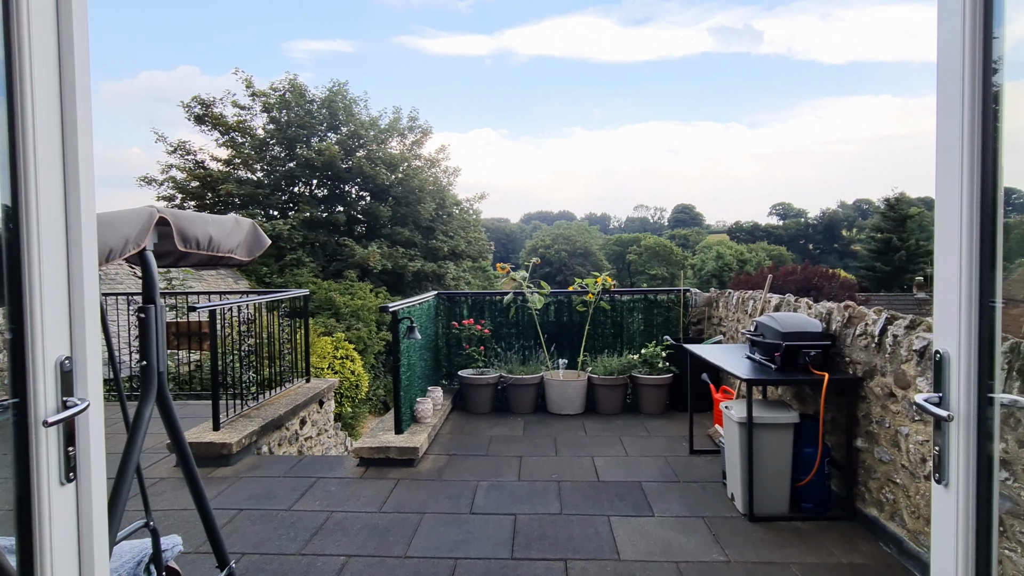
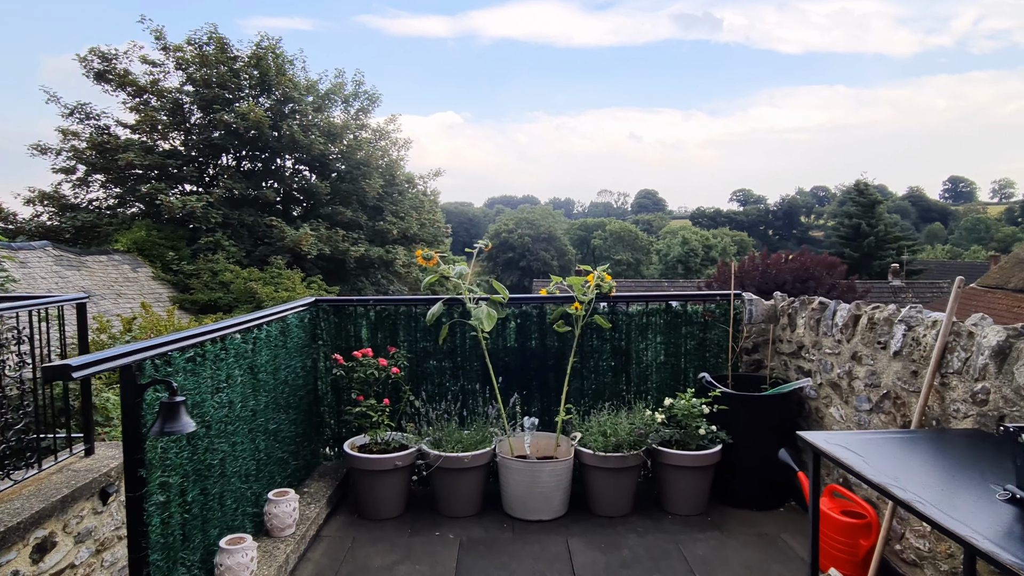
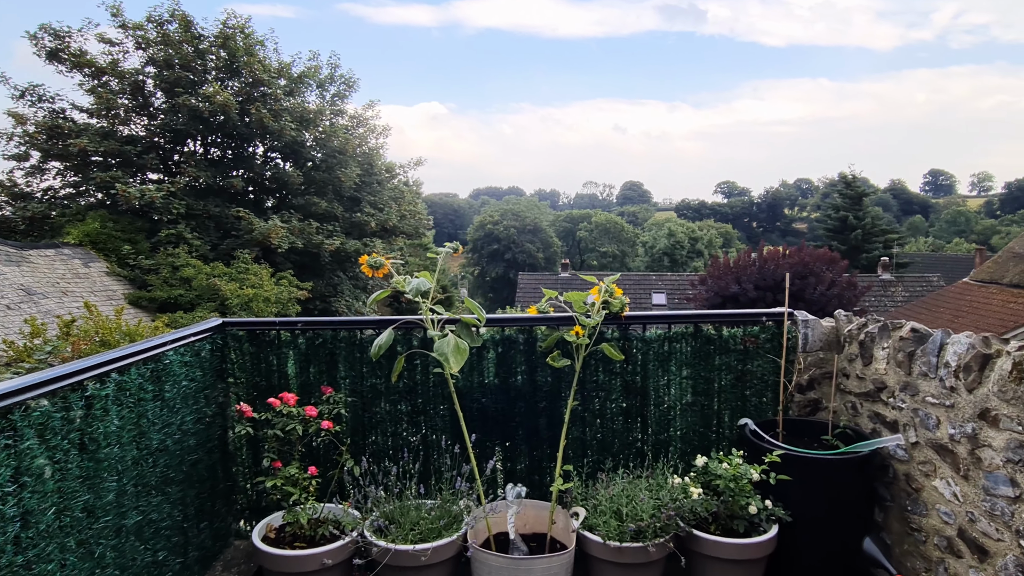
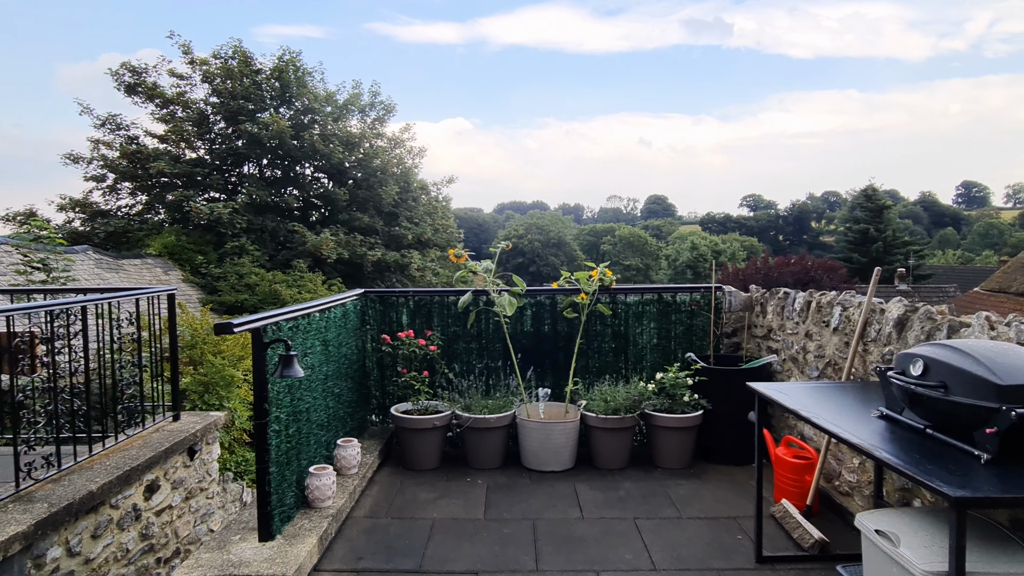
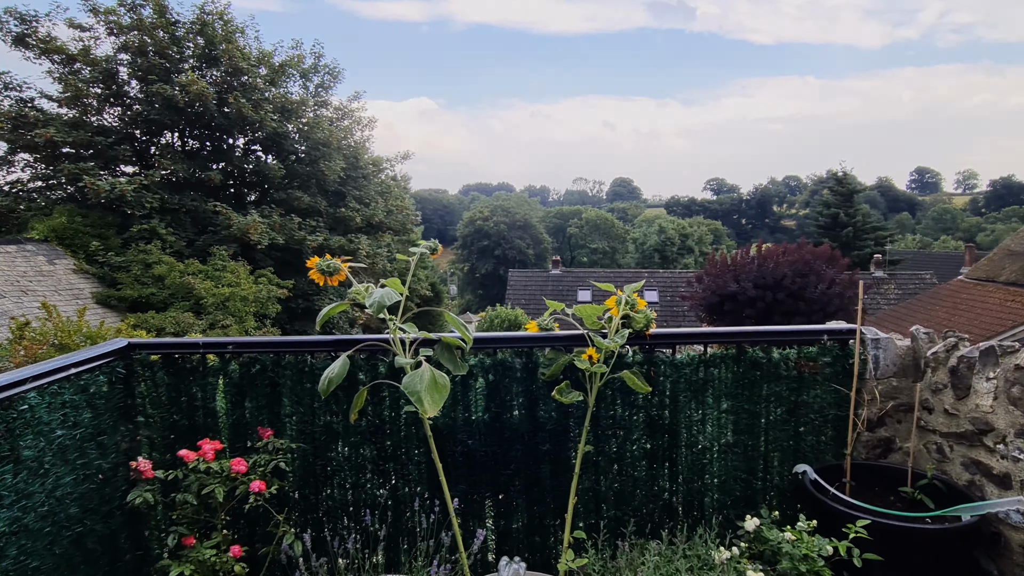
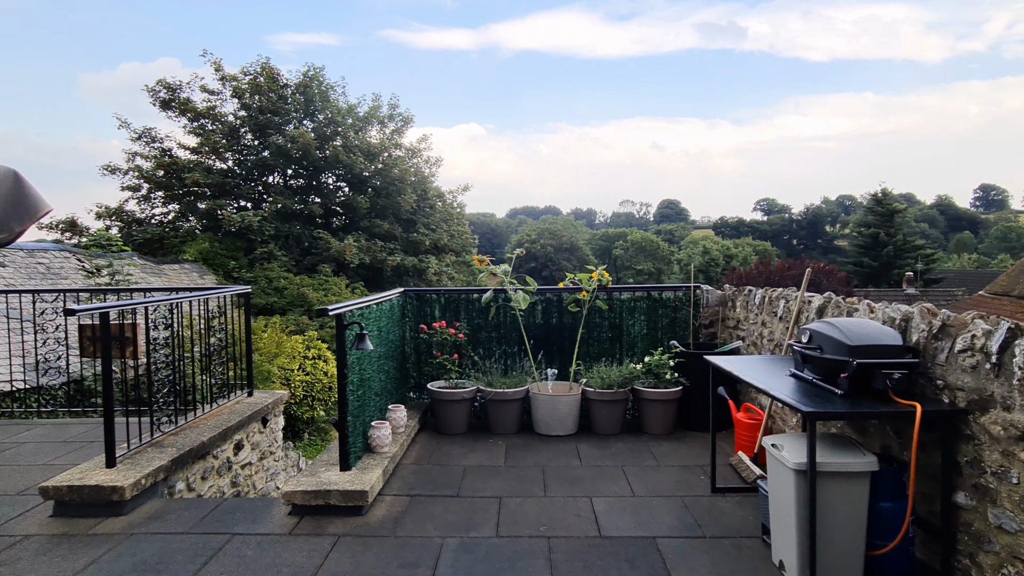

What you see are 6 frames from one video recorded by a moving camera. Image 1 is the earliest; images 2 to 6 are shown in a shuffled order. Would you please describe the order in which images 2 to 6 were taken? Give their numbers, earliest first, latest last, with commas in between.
6, 4, 2, 3, 5
